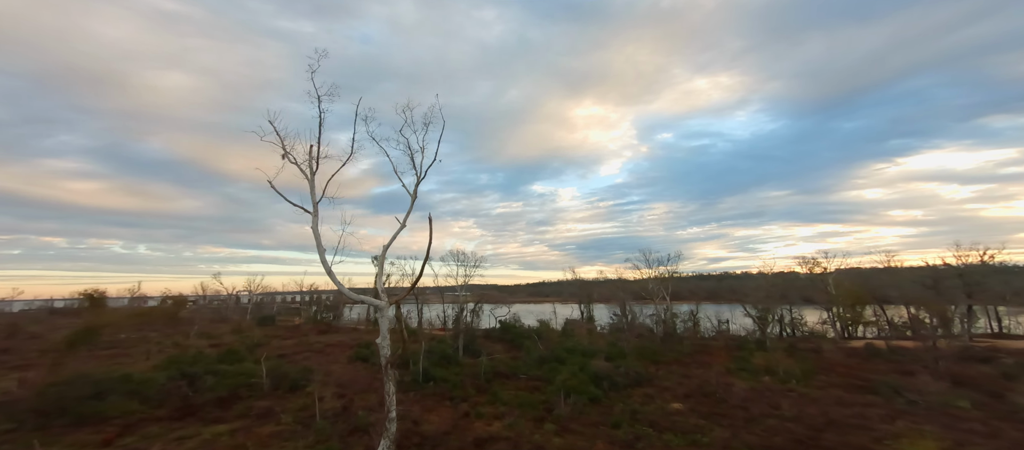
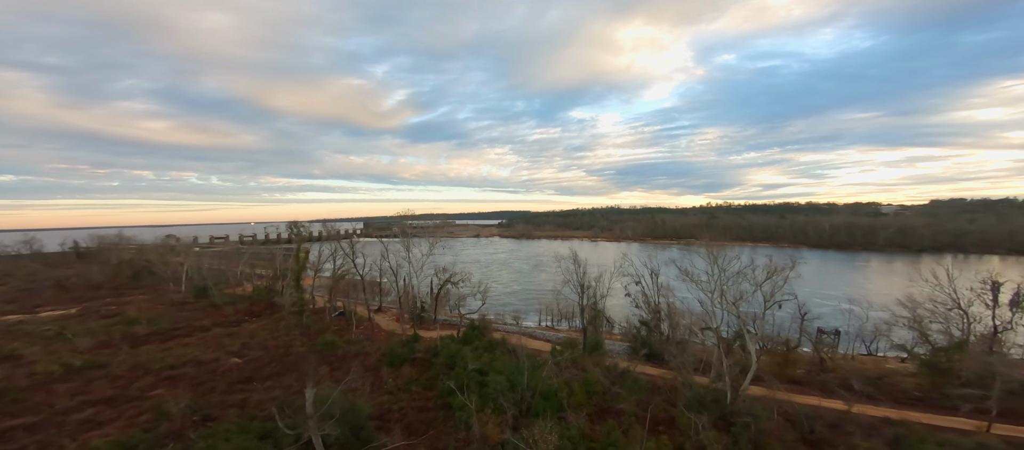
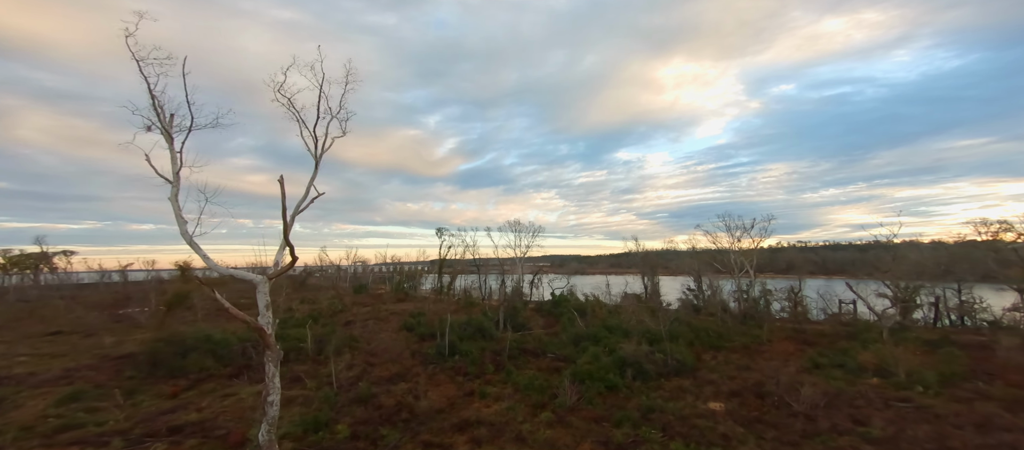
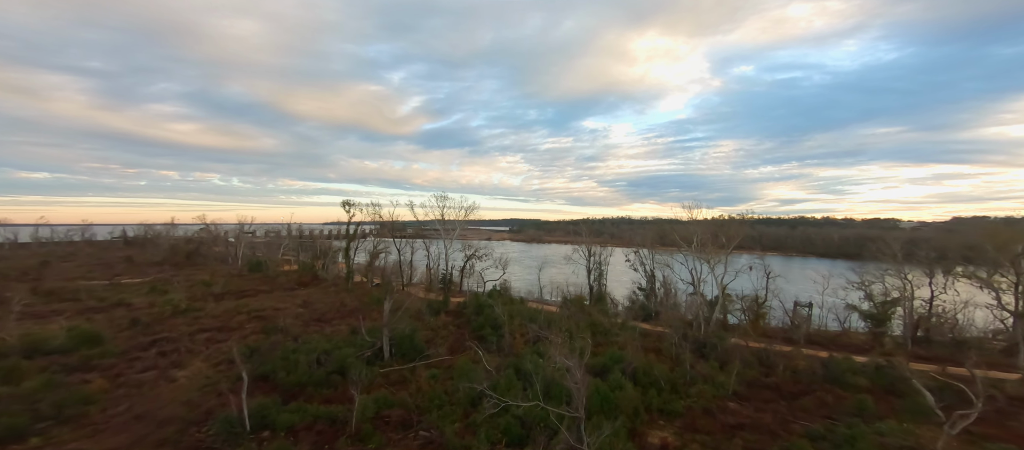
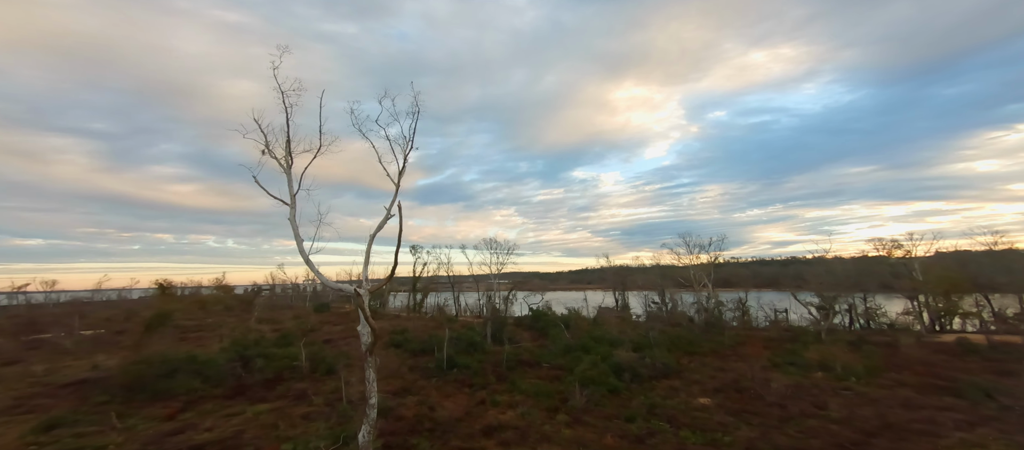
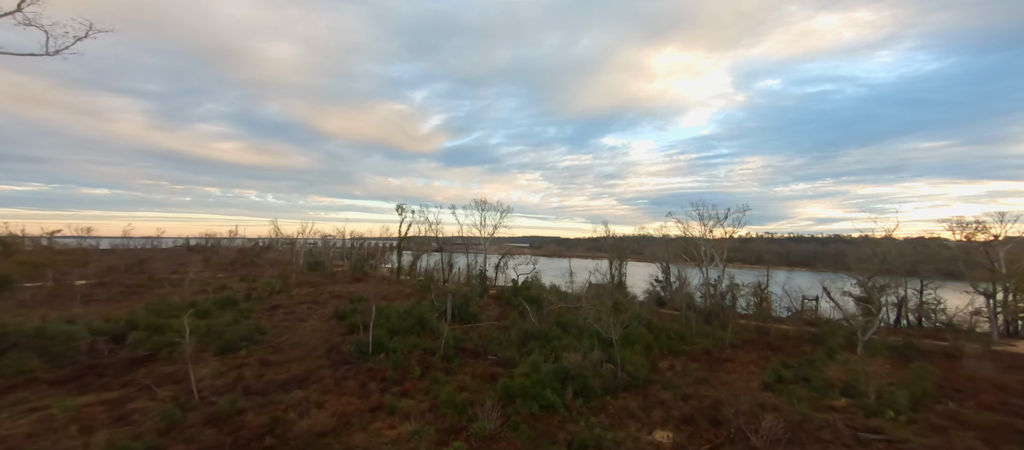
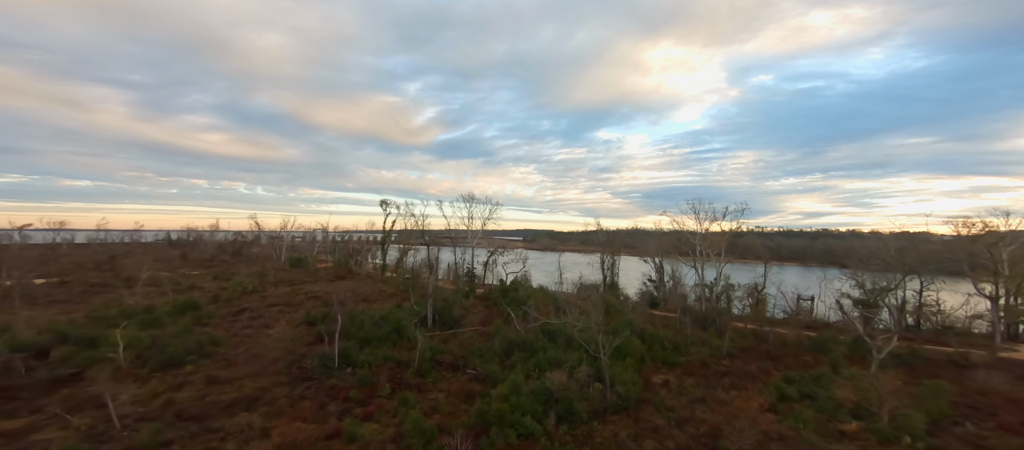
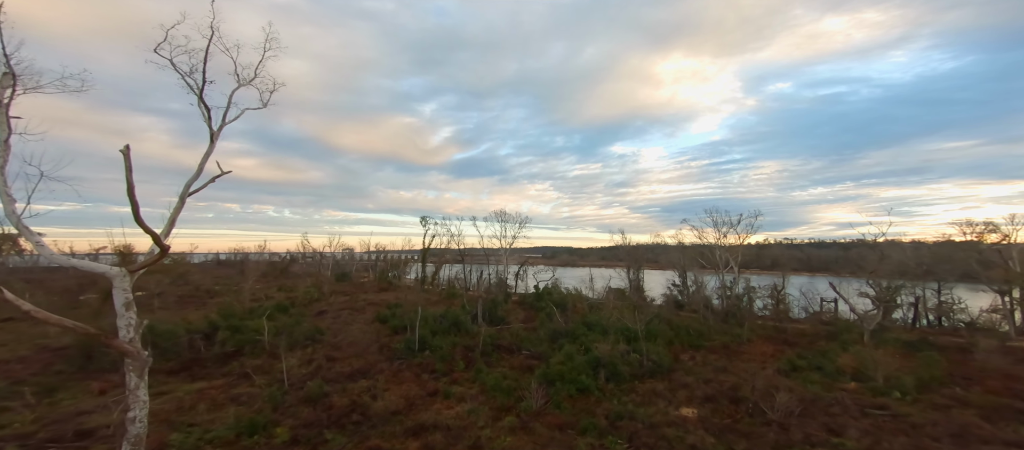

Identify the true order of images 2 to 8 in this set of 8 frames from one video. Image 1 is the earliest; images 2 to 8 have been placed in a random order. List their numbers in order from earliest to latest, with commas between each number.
5, 3, 8, 6, 7, 4, 2
